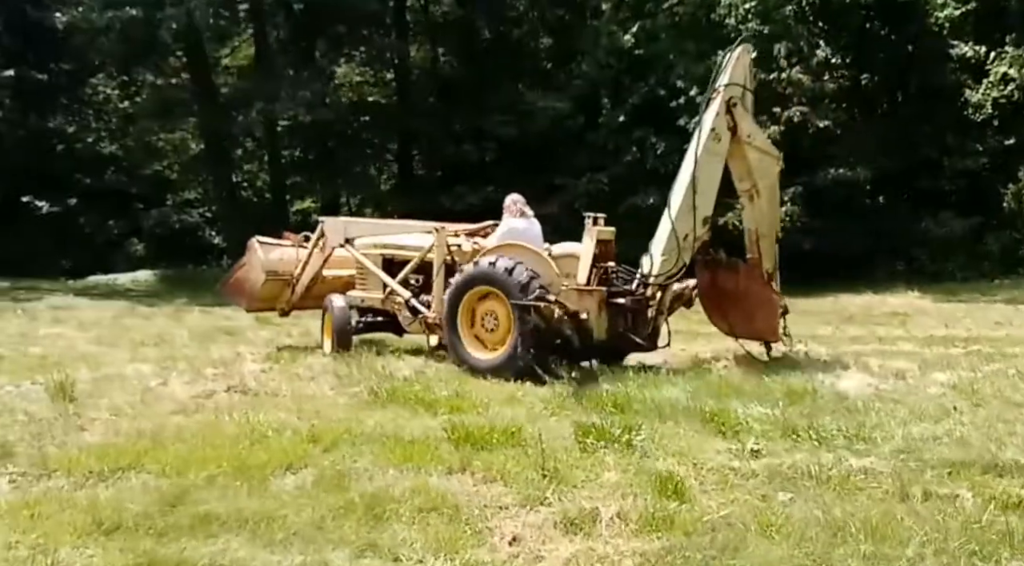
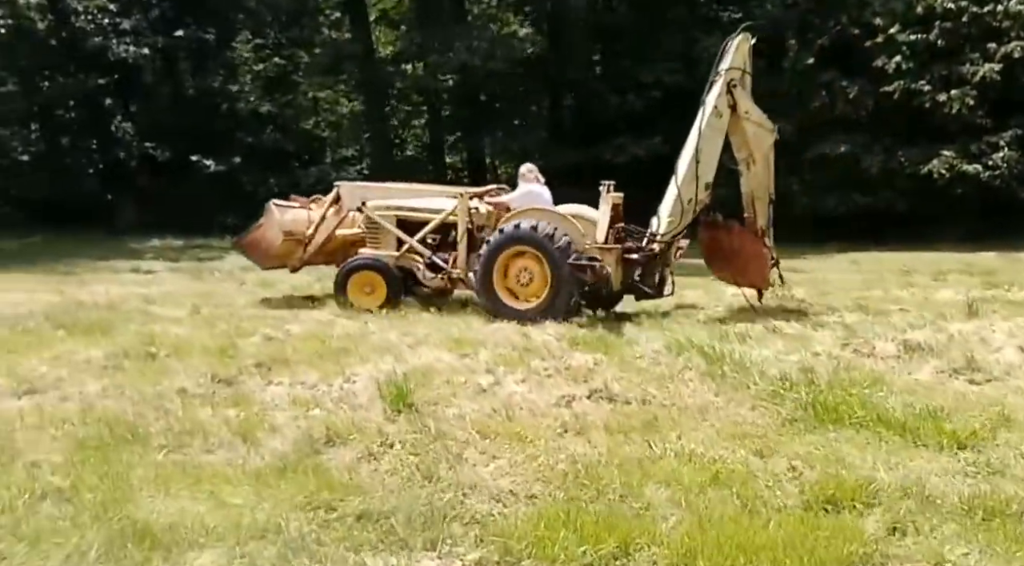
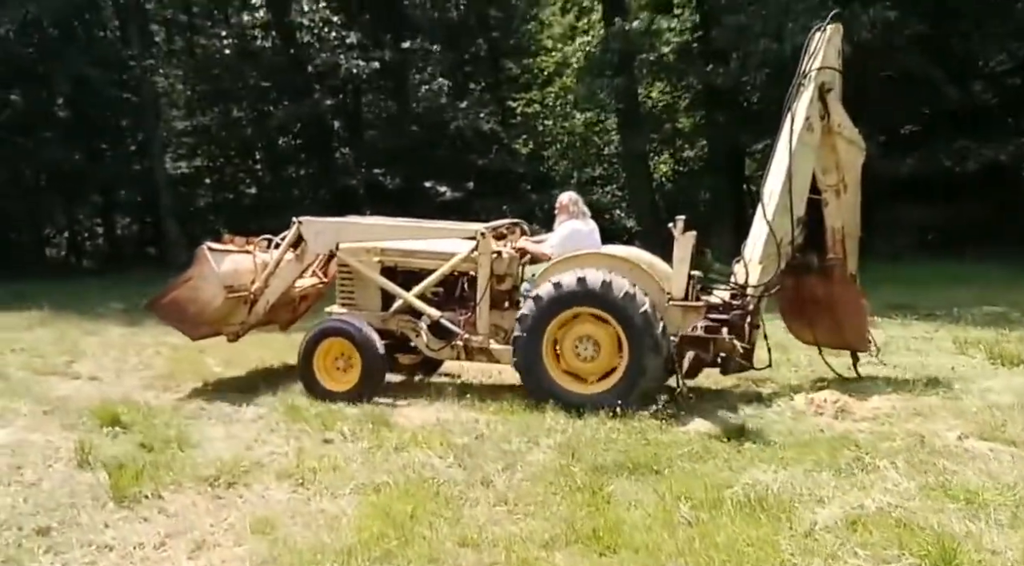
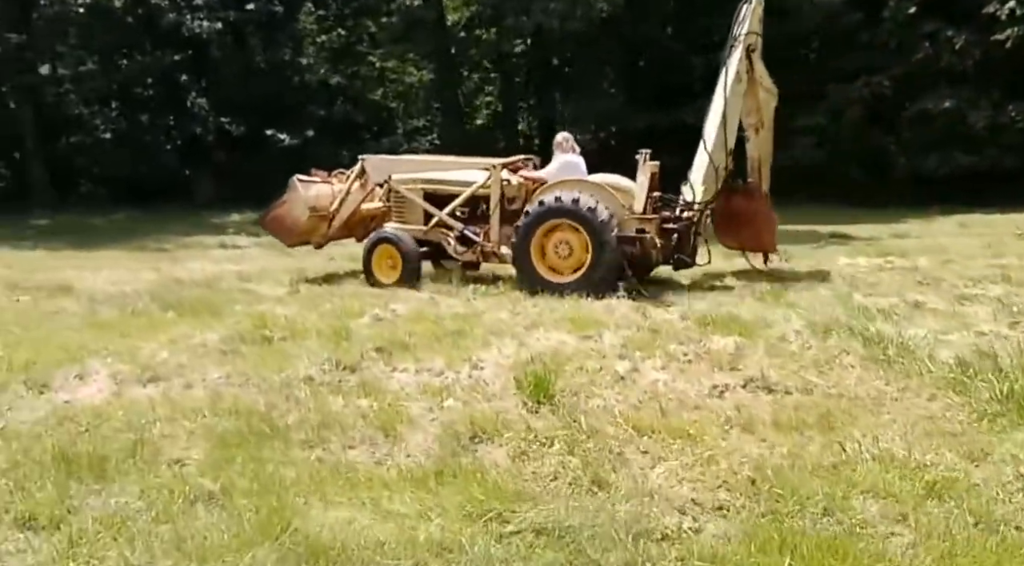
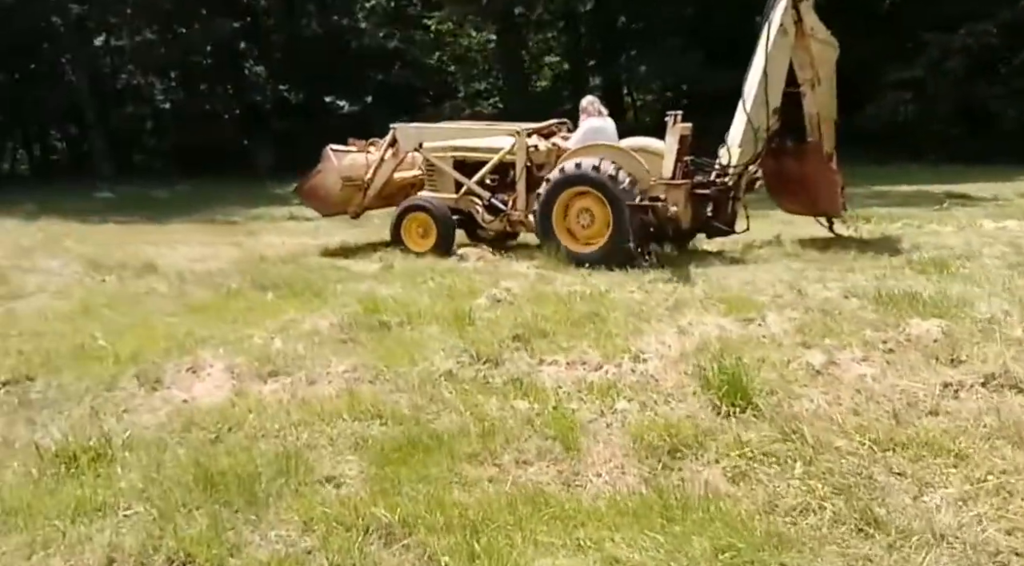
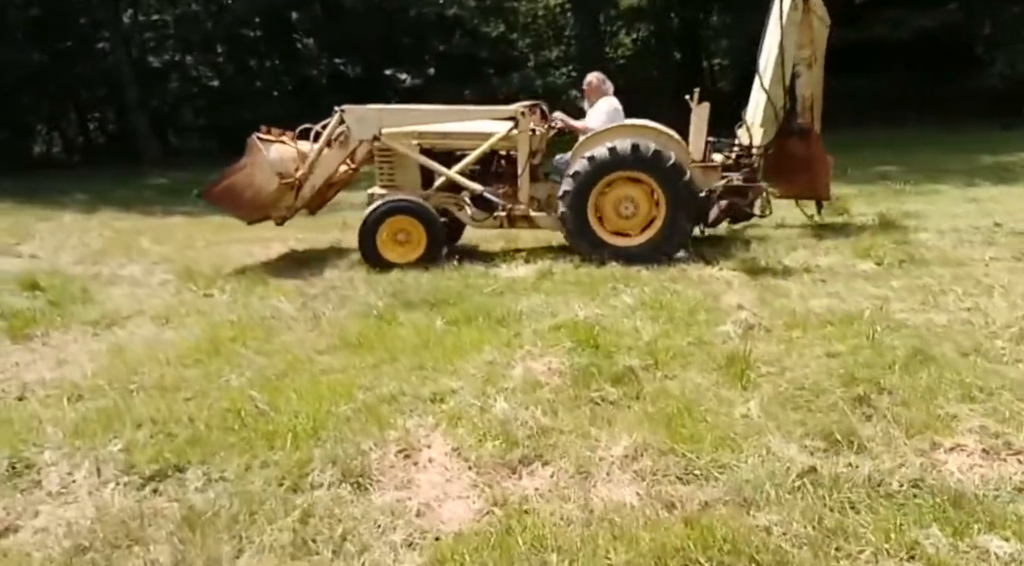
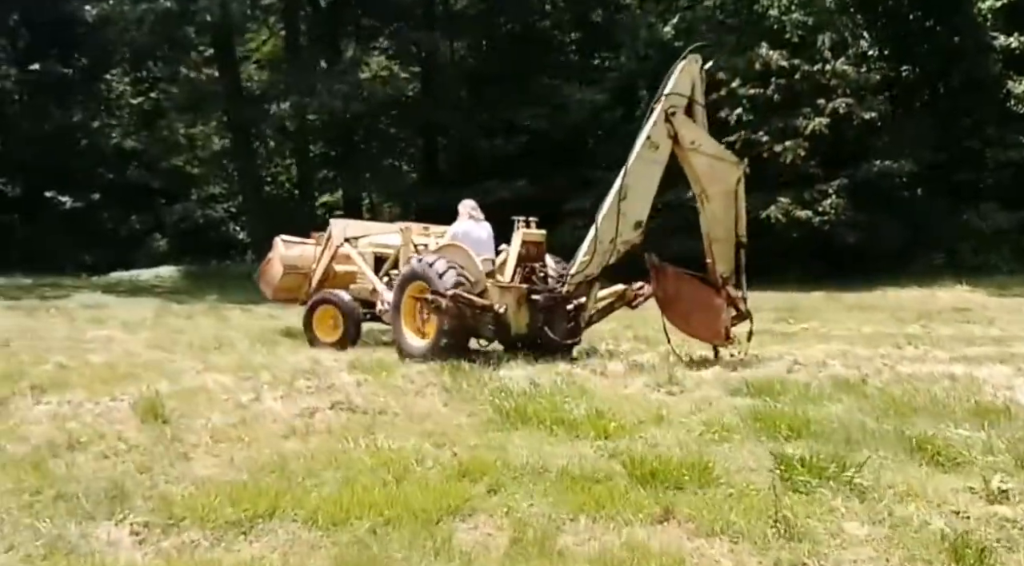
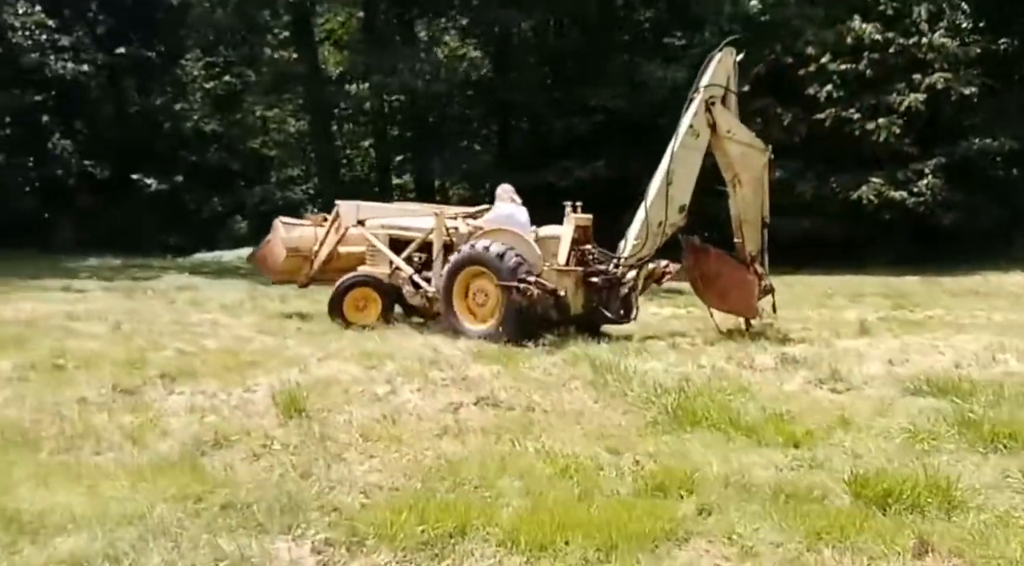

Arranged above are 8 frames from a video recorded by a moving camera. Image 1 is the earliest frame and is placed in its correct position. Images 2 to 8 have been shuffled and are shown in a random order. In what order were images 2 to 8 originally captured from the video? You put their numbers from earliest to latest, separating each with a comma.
7, 8, 2, 4, 5, 6, 3
